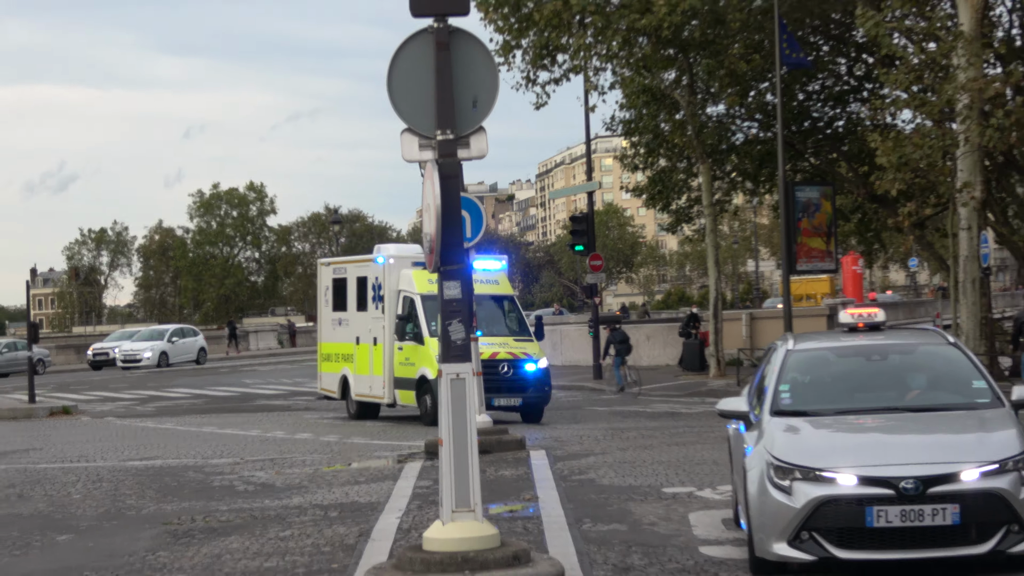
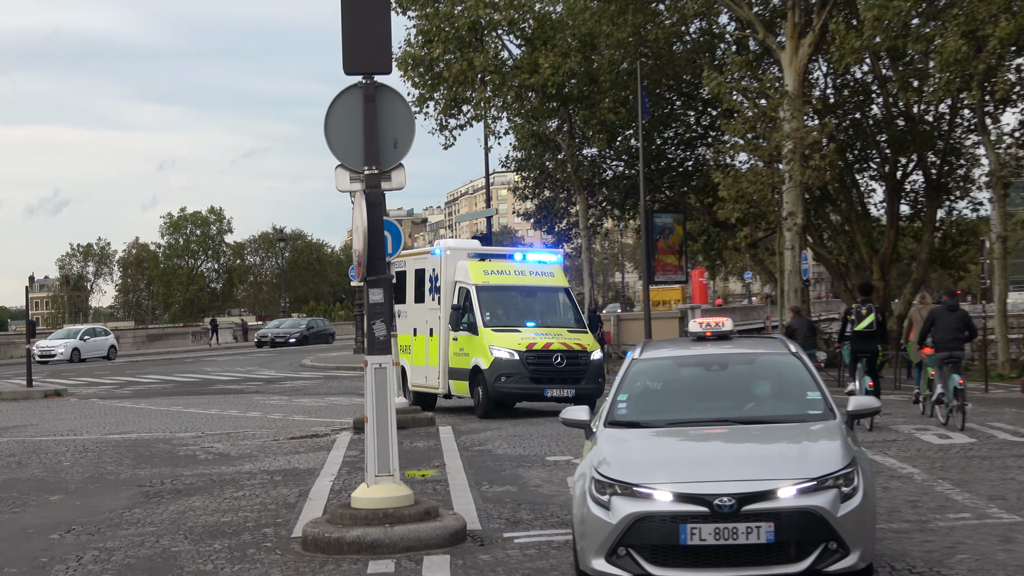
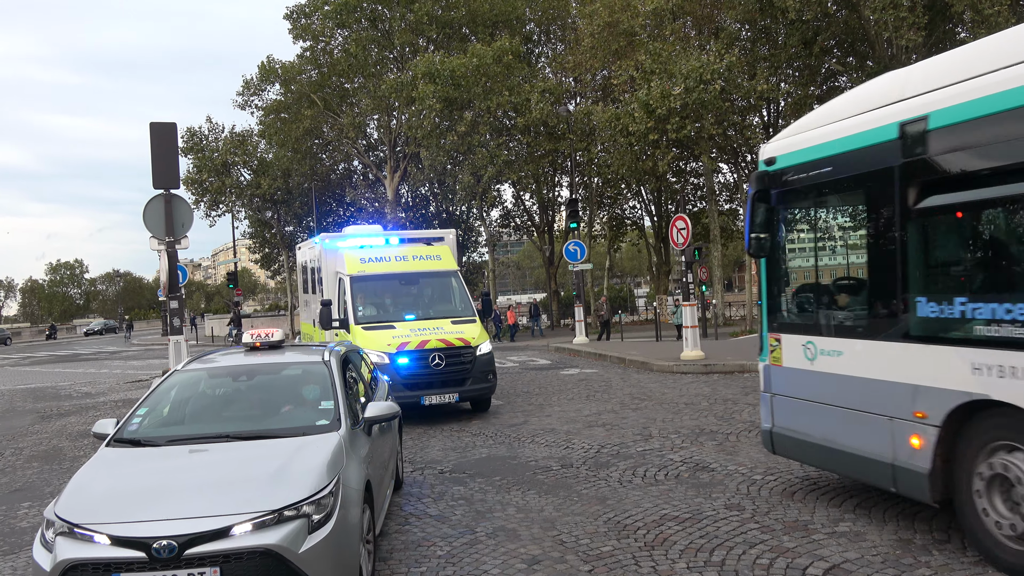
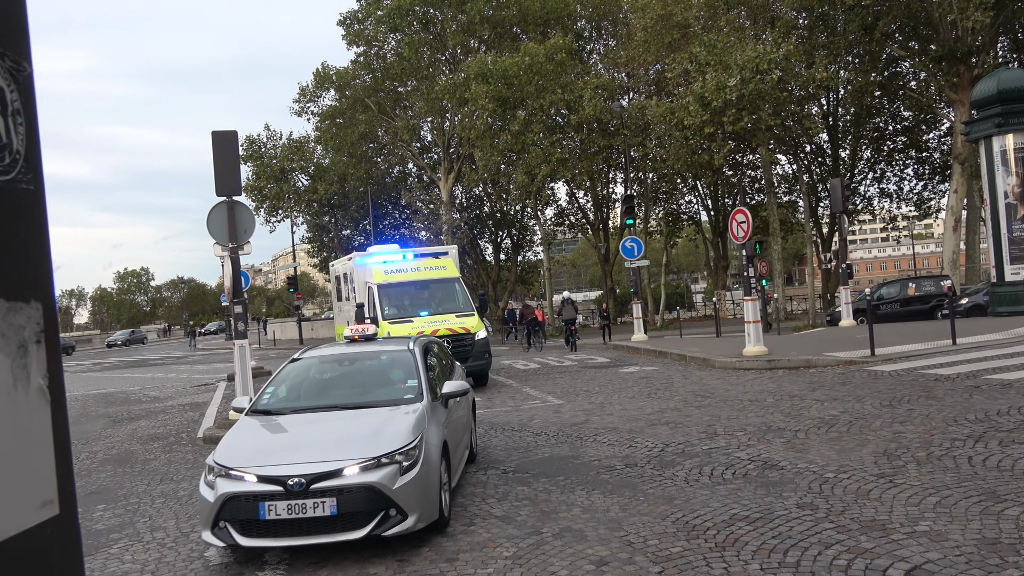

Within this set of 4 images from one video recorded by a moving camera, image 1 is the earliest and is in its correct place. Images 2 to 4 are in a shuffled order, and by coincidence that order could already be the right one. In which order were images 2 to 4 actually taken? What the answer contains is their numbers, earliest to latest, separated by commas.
2, 4, 3
